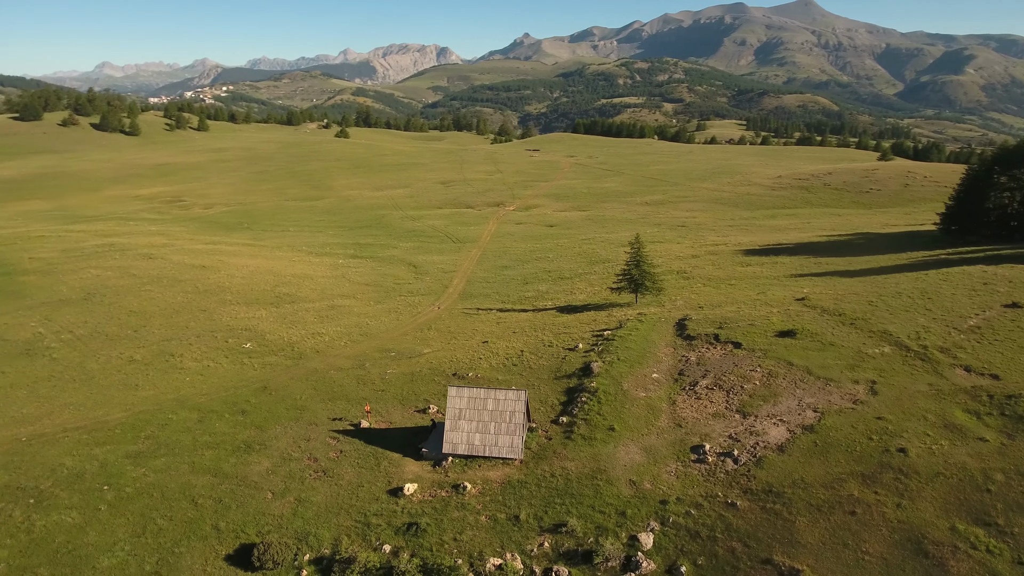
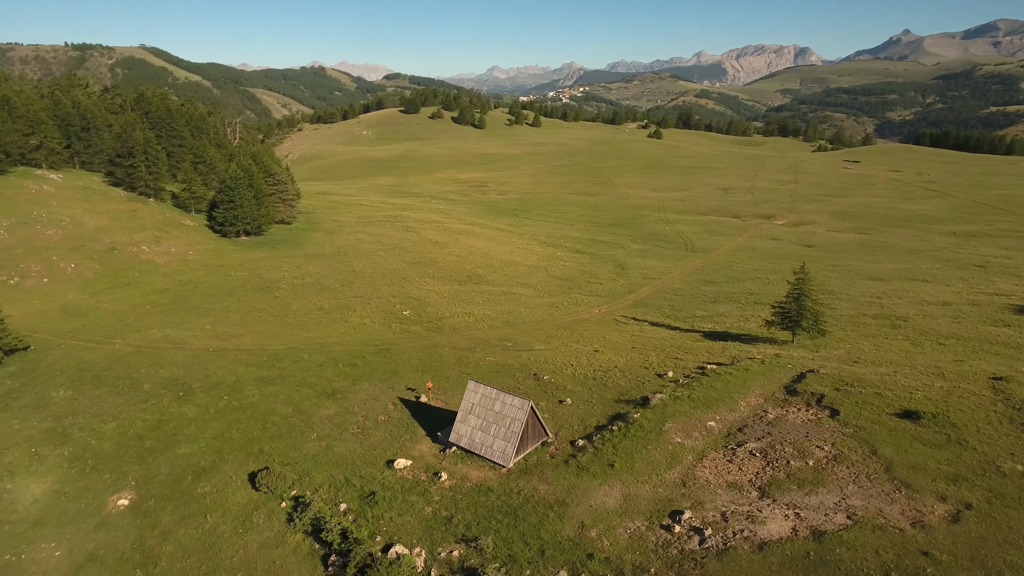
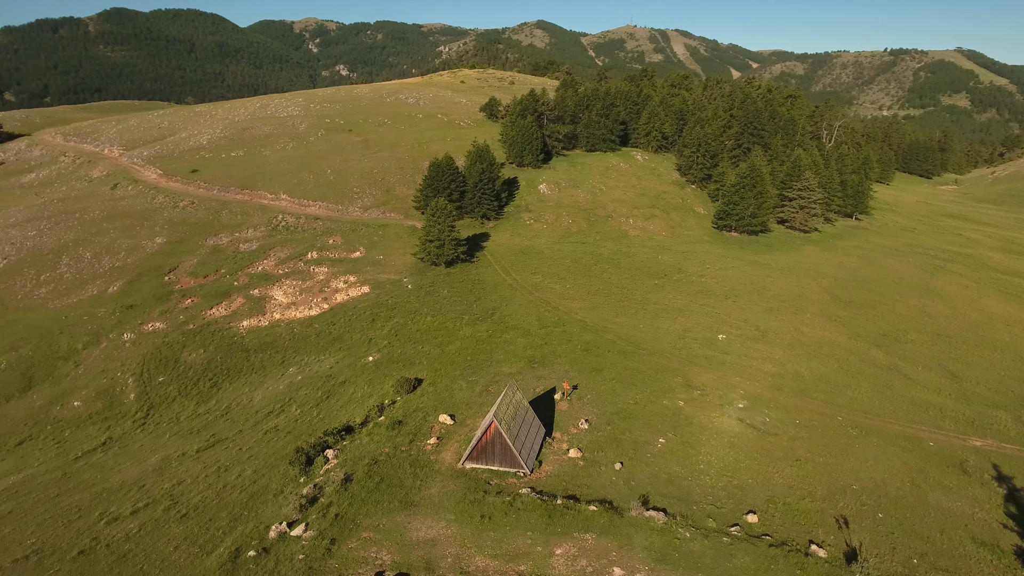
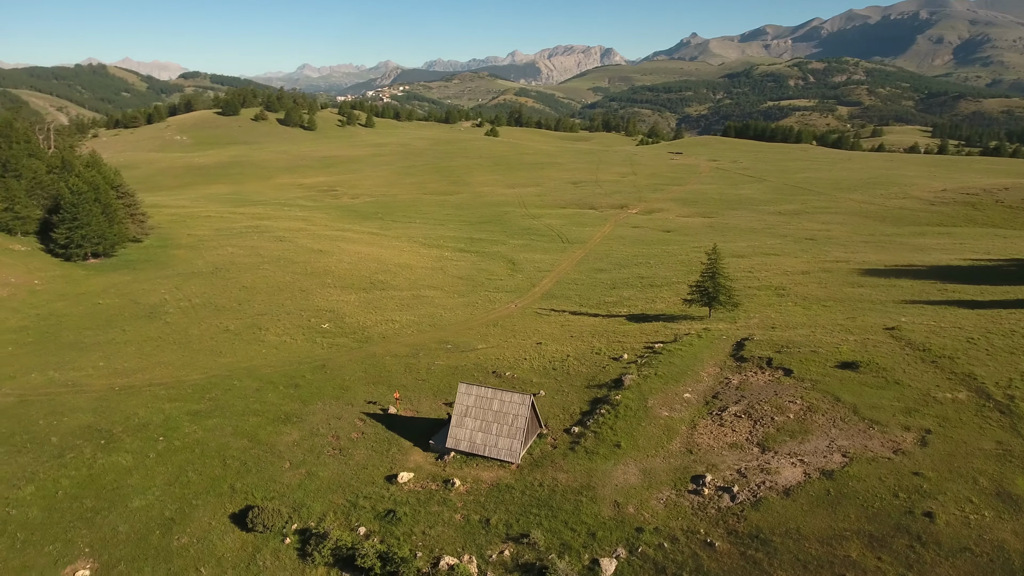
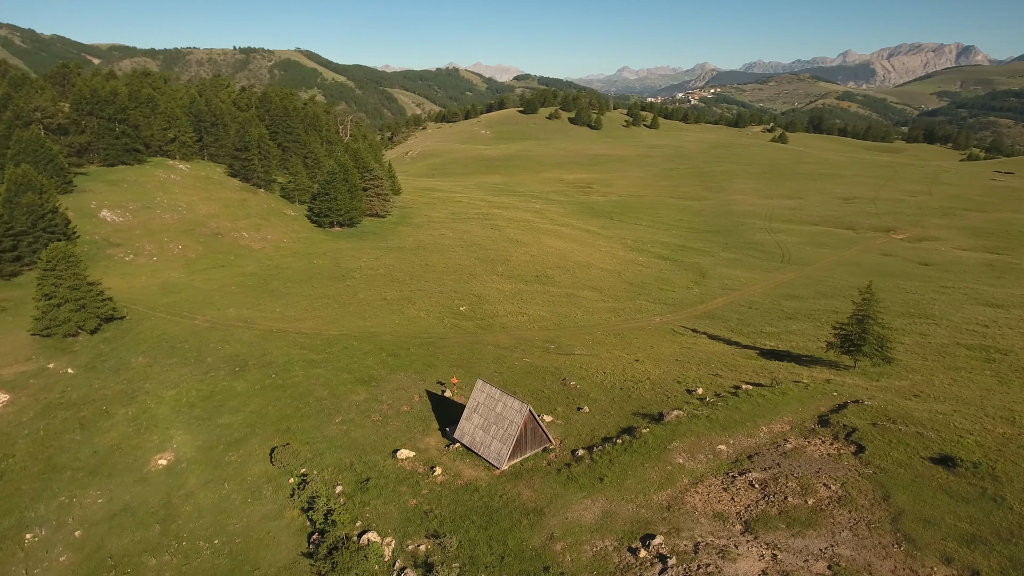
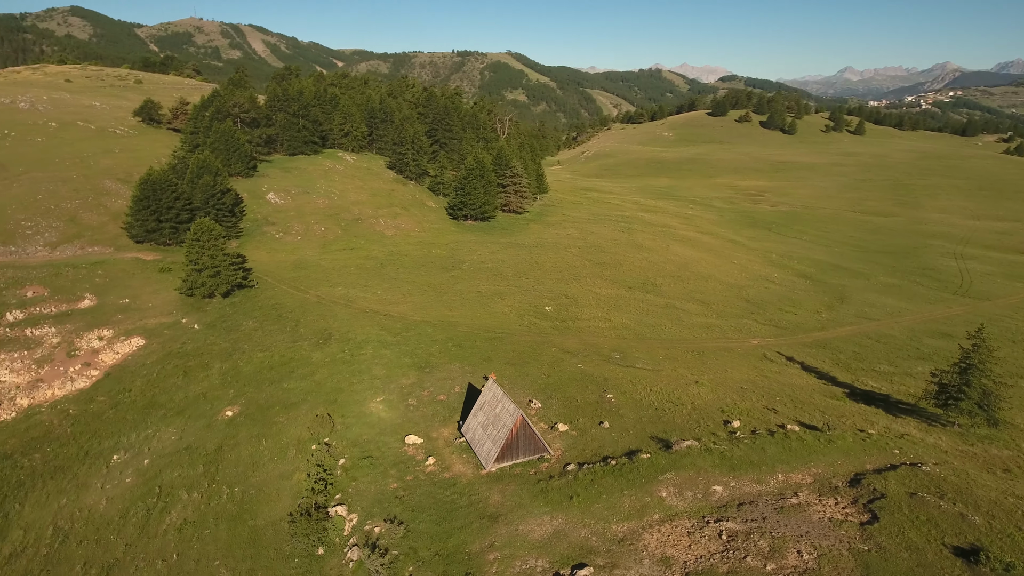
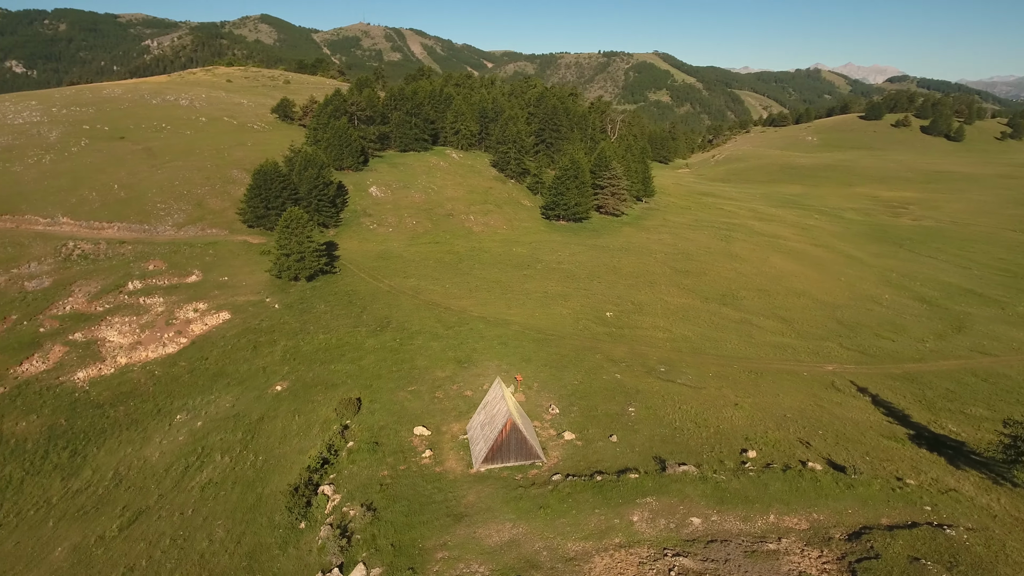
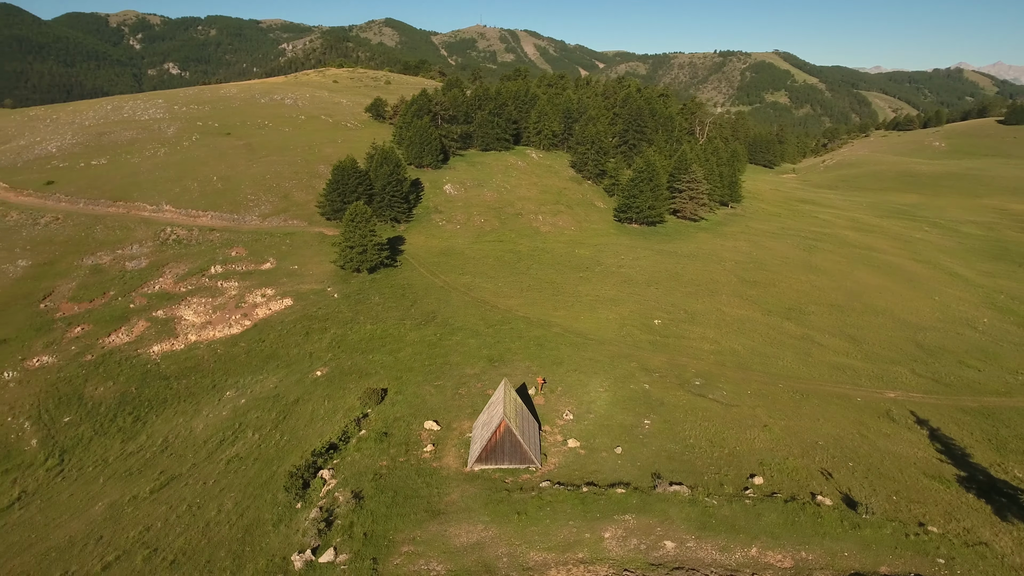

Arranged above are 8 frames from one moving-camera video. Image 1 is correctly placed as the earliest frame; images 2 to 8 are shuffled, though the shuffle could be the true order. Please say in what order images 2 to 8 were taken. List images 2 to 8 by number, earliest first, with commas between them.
4, 2, 5, 6, 7, 8, 3
